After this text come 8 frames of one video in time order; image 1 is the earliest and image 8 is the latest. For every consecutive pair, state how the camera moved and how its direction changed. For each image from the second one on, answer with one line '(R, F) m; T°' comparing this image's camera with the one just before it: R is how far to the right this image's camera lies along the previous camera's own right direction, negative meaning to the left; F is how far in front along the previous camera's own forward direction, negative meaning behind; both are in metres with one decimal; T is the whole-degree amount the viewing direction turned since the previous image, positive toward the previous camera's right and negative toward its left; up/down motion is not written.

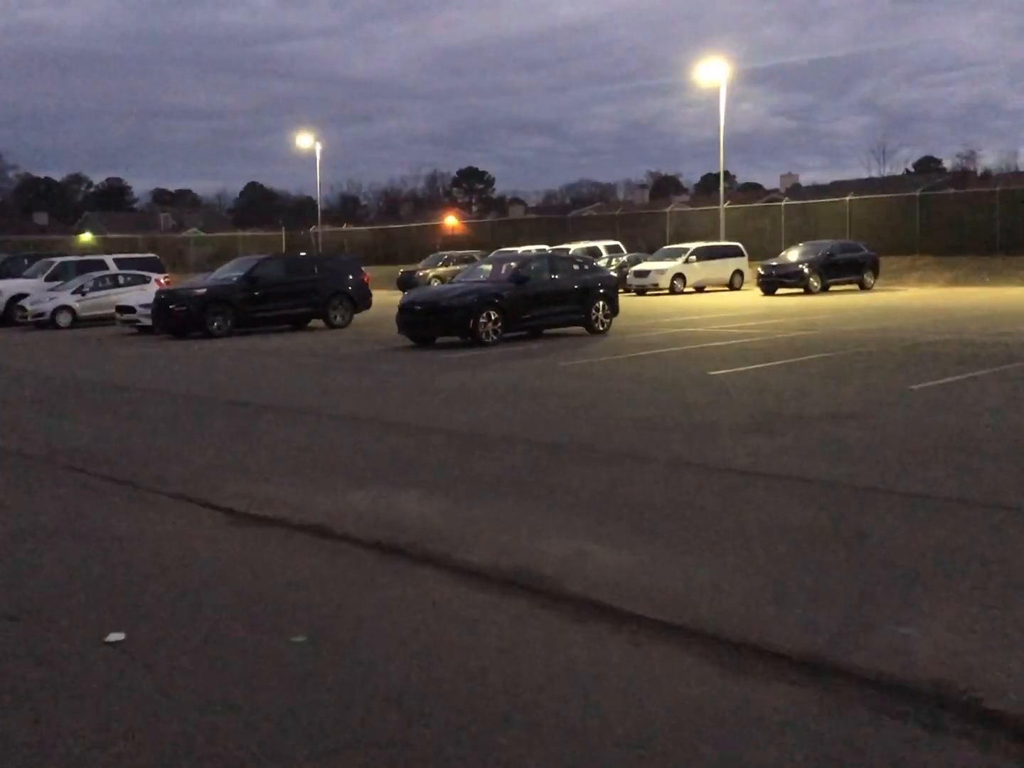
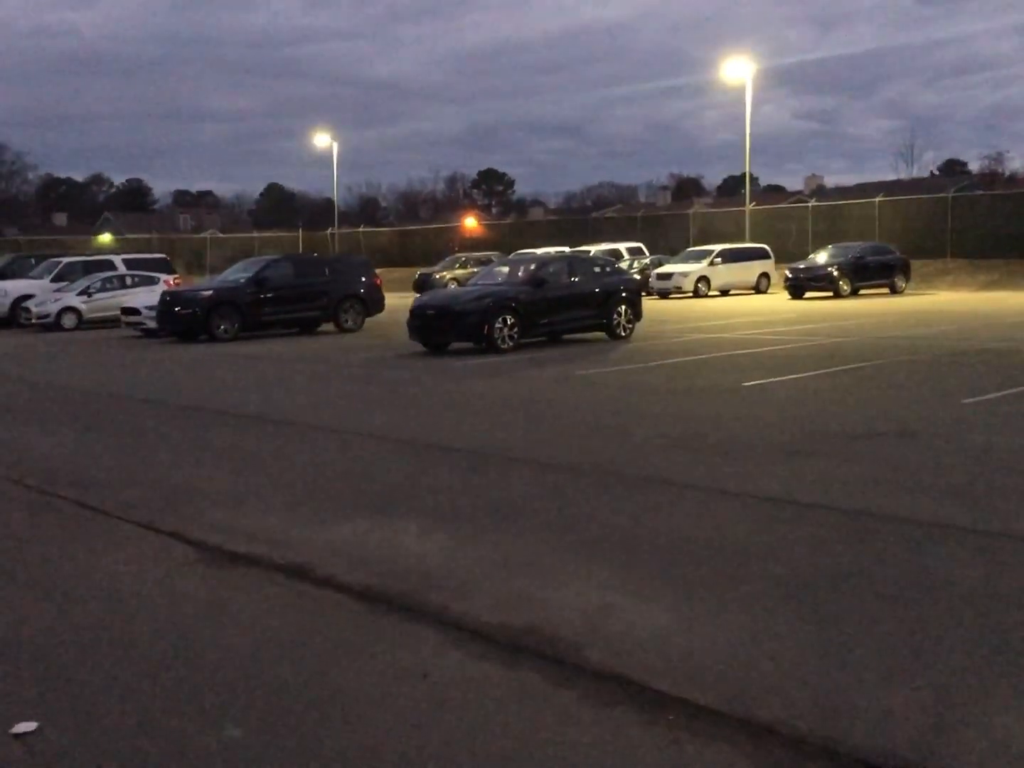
(0.0, +1.1) m; -1°
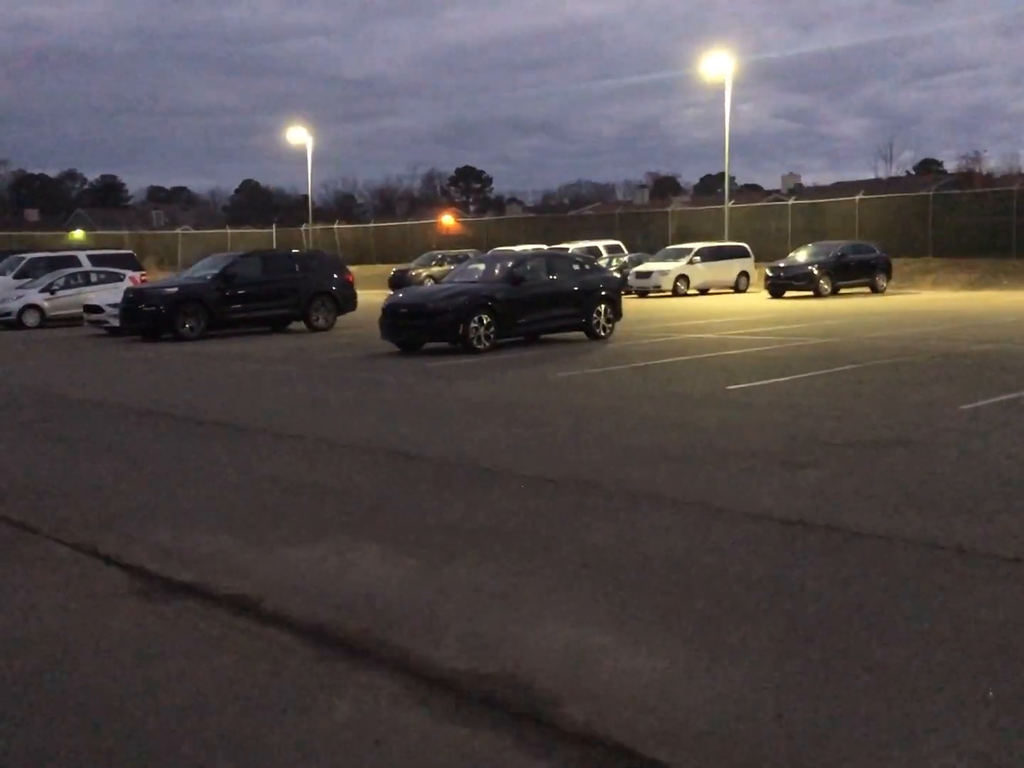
(0.0, +0.7) m; +1°
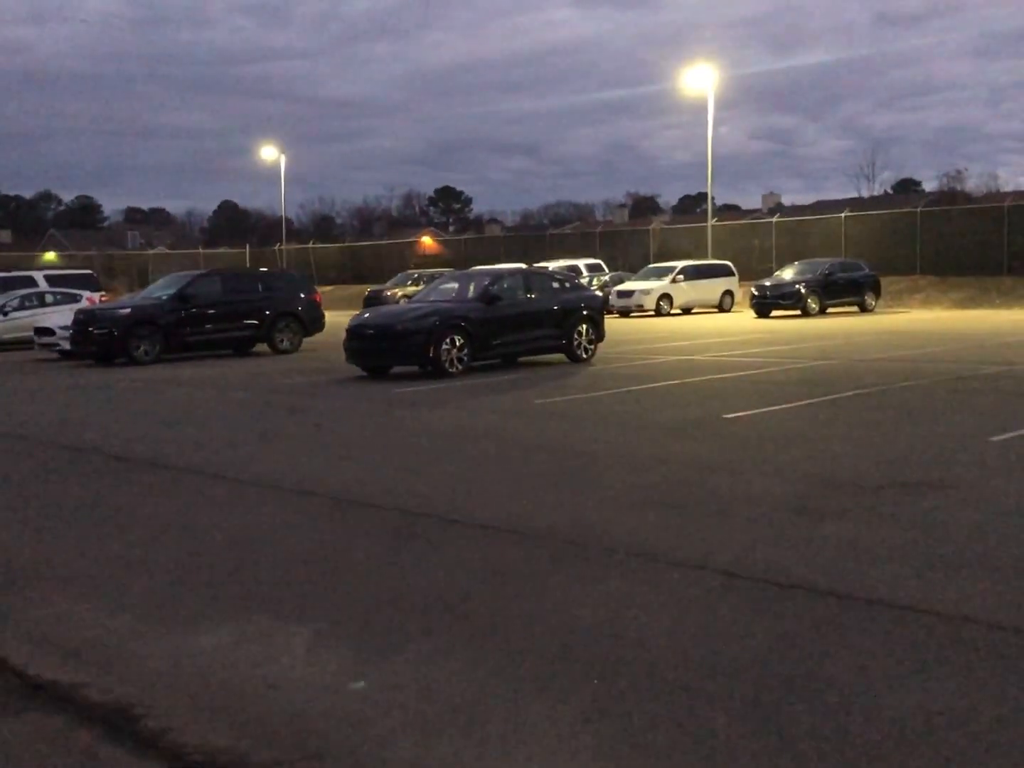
(+0.1, +1.4) m; +1°
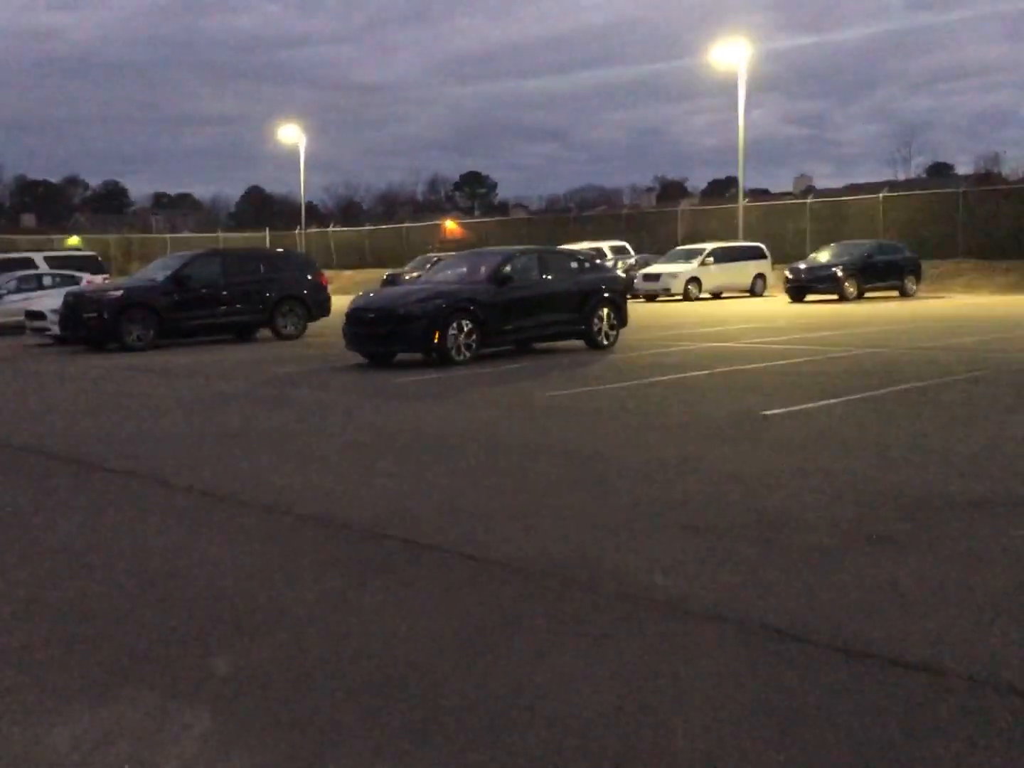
(+0.2, +1.6) m; -1°
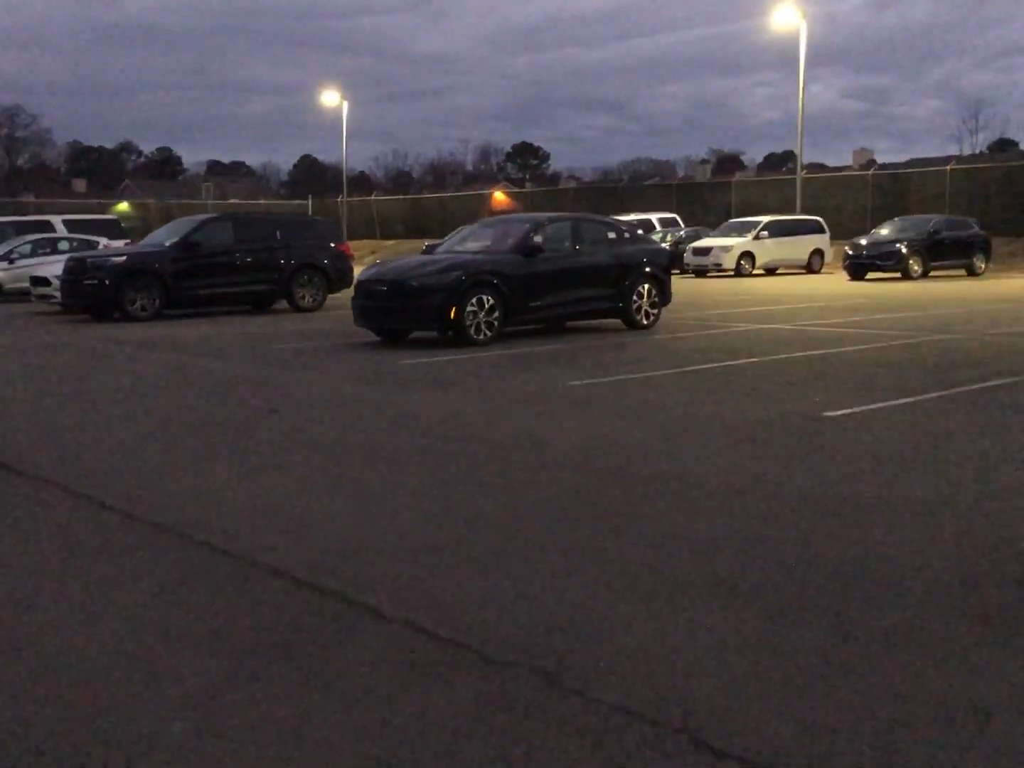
(+0.3, +1.7) m; -2°
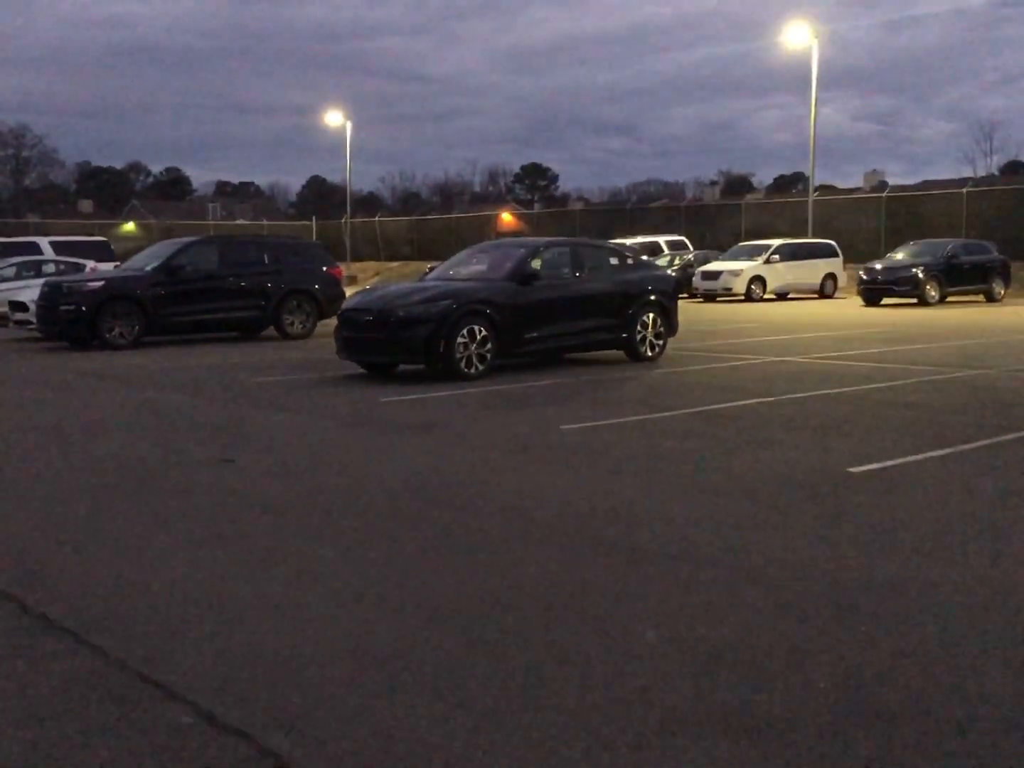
(+0.2, +1.0) m; 0°
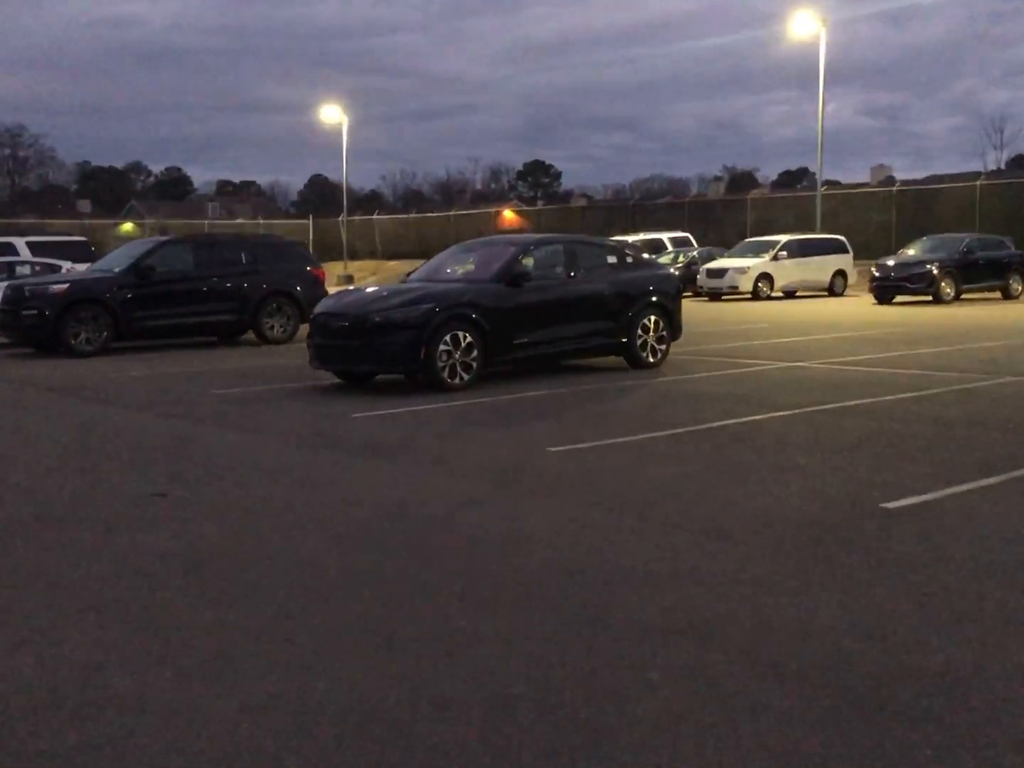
(+0.2, +1.2) m; 0°
